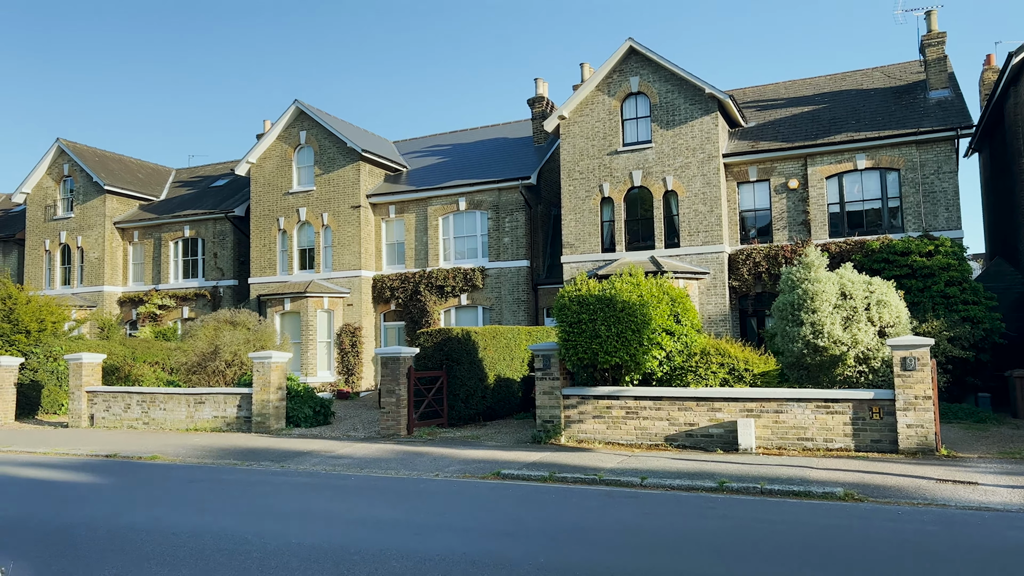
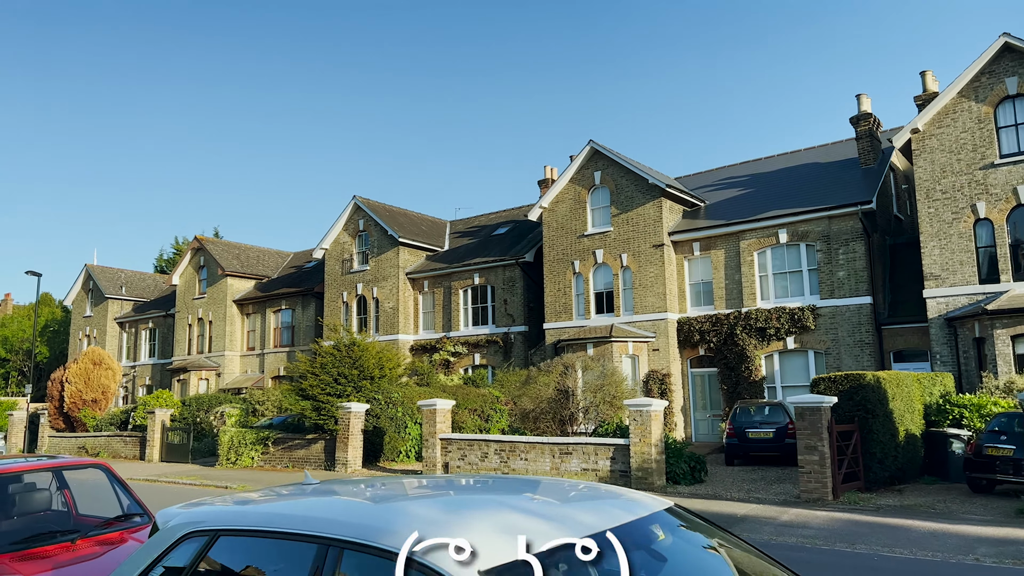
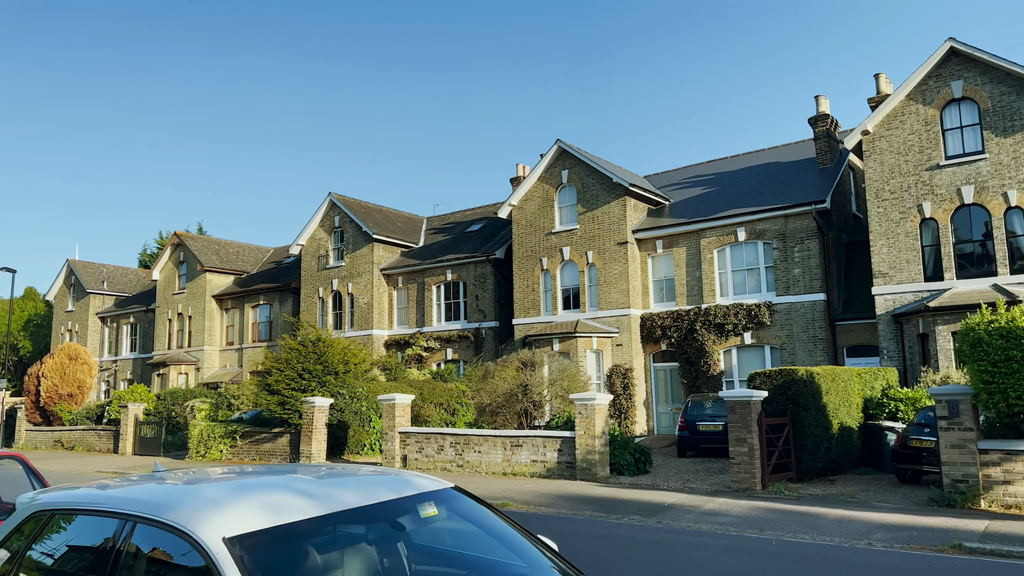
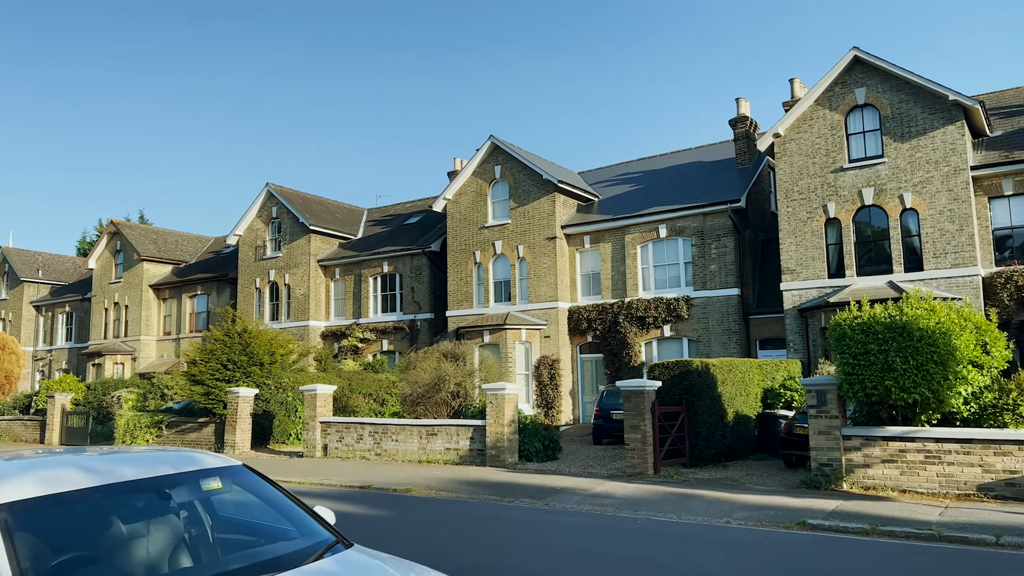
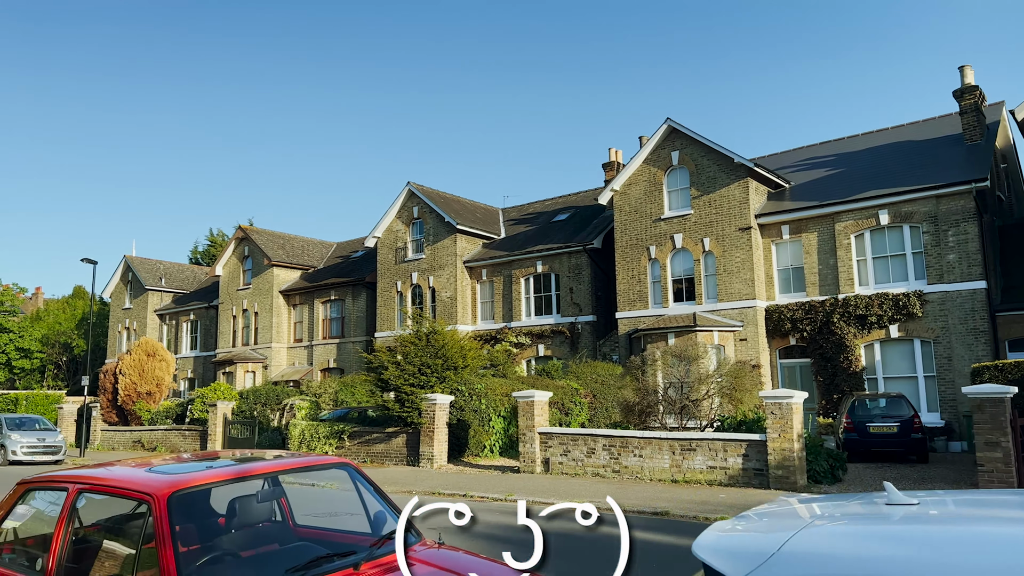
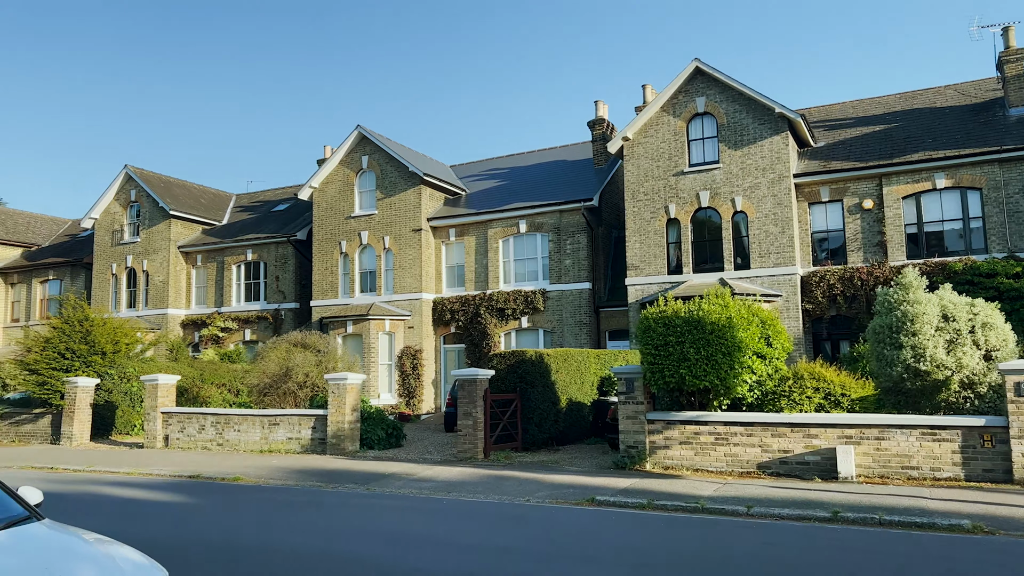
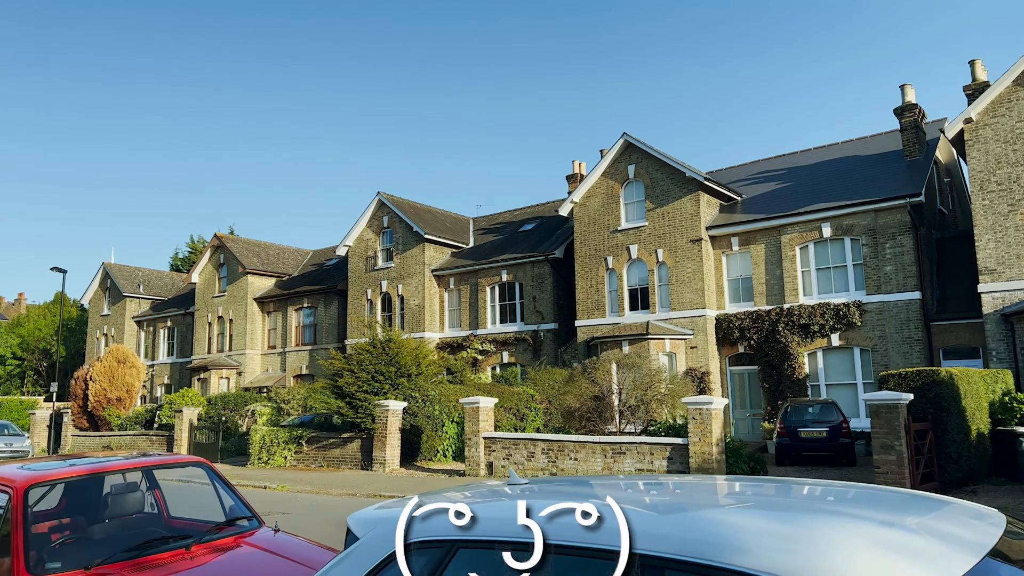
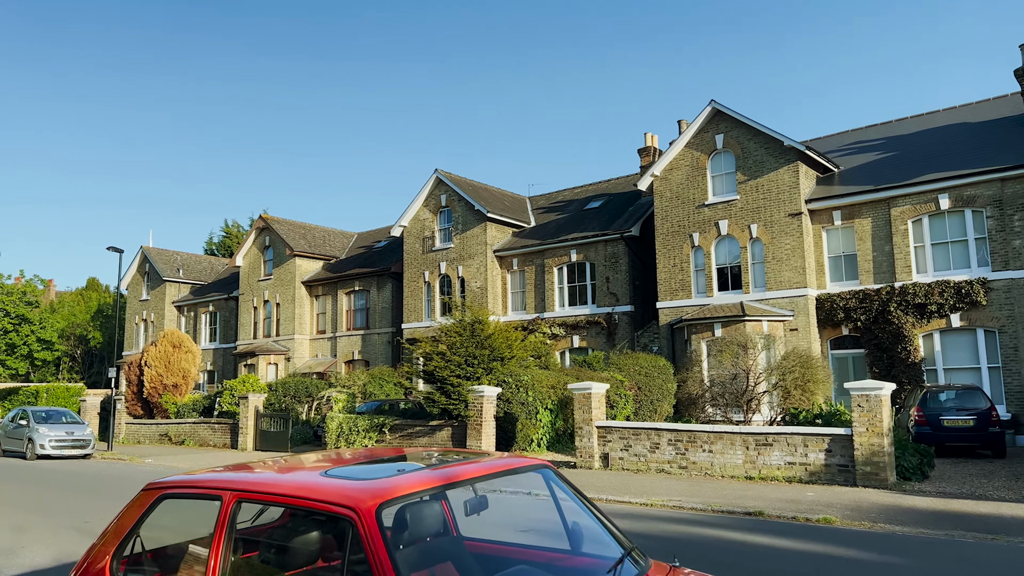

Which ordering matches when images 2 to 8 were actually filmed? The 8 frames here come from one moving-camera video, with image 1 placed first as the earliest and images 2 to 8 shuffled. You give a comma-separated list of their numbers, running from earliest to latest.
6, 4, 3, 2, 7, 5, 8
